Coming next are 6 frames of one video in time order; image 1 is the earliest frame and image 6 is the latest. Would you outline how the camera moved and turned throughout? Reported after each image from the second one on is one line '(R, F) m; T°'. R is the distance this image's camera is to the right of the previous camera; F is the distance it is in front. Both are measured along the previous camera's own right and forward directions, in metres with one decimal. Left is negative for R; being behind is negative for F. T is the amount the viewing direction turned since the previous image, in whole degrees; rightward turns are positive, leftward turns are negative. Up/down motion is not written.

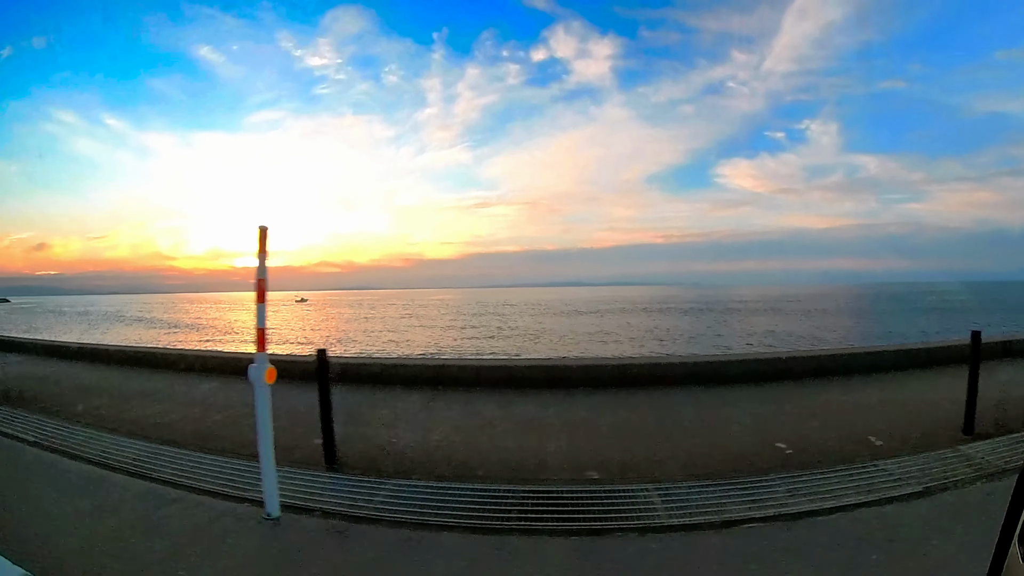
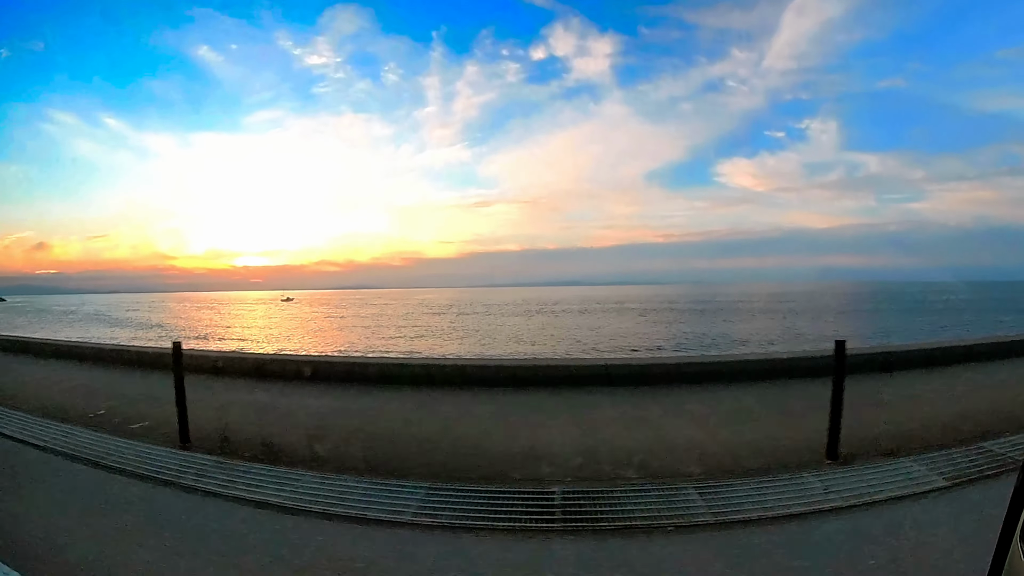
(-1.4, +0.2) m; 0°
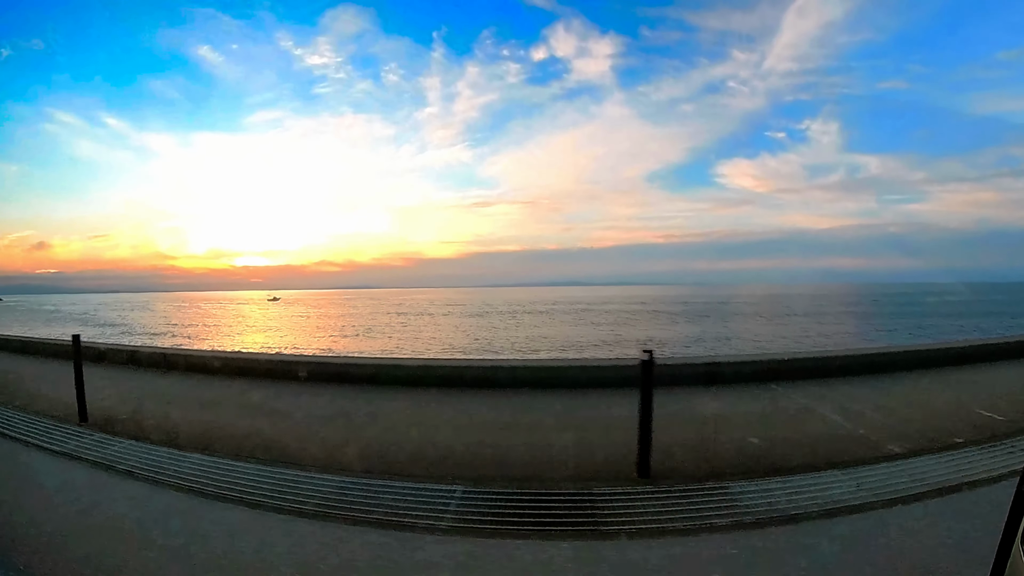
(+0.8, -0.2) m; 0°
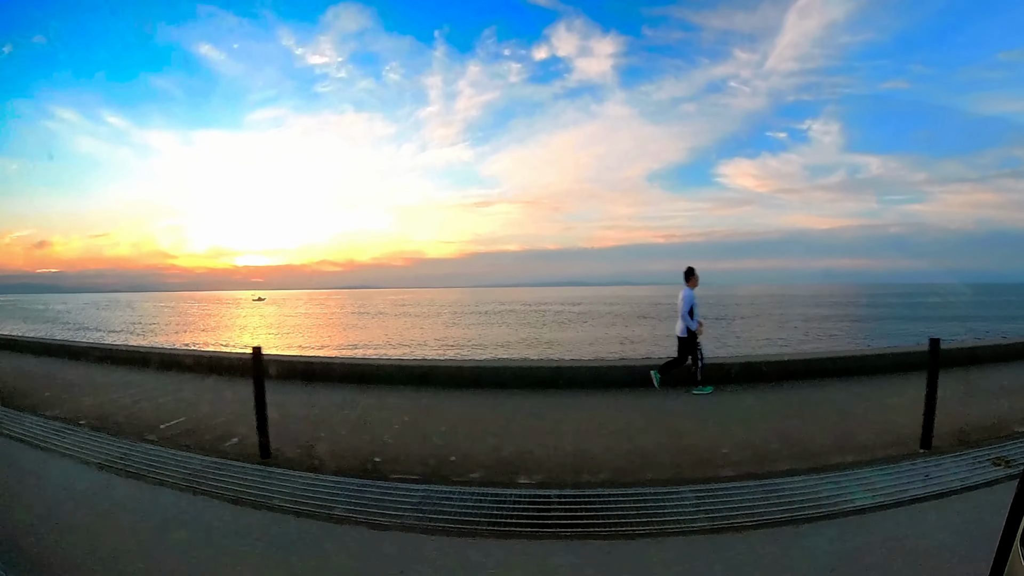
(+0.6, 0.0) m; 0°
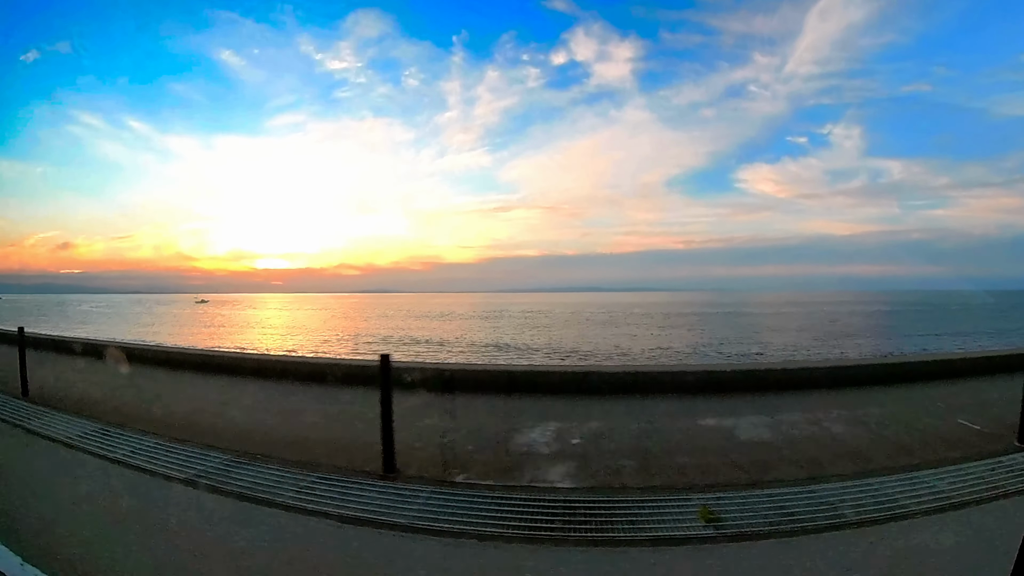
(-0.8, 0.0) m; -2°
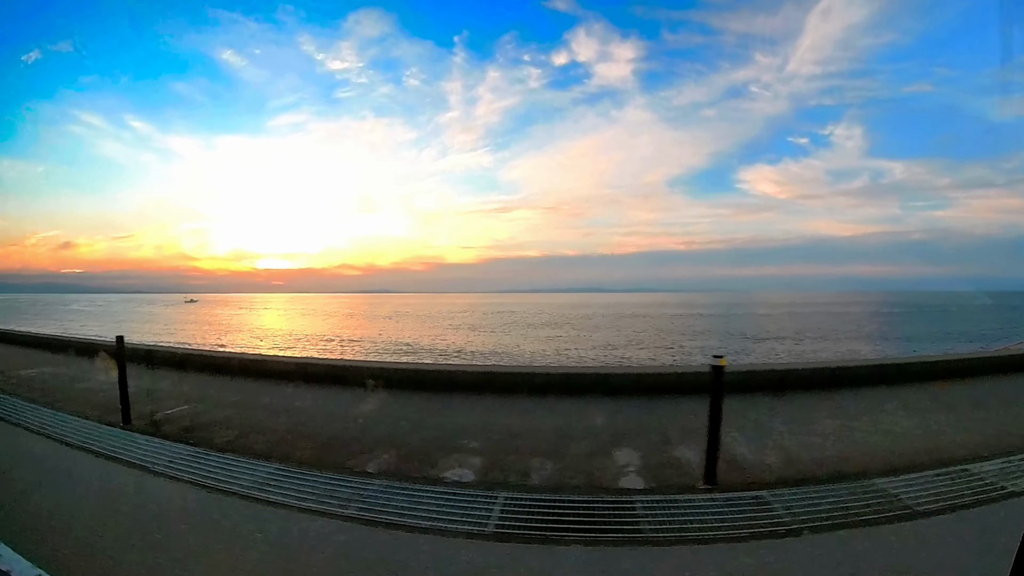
(+0.3, -0.2) m; 0°
